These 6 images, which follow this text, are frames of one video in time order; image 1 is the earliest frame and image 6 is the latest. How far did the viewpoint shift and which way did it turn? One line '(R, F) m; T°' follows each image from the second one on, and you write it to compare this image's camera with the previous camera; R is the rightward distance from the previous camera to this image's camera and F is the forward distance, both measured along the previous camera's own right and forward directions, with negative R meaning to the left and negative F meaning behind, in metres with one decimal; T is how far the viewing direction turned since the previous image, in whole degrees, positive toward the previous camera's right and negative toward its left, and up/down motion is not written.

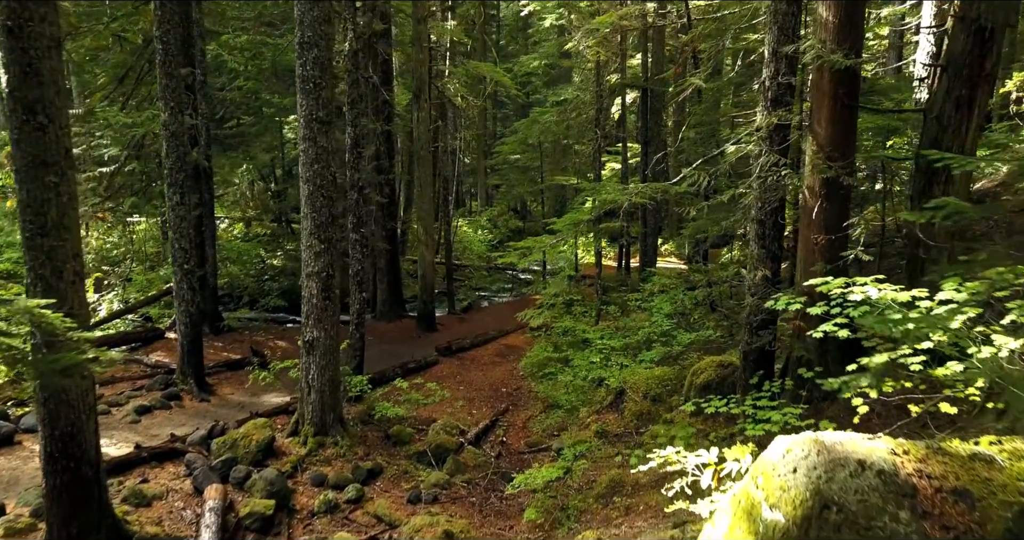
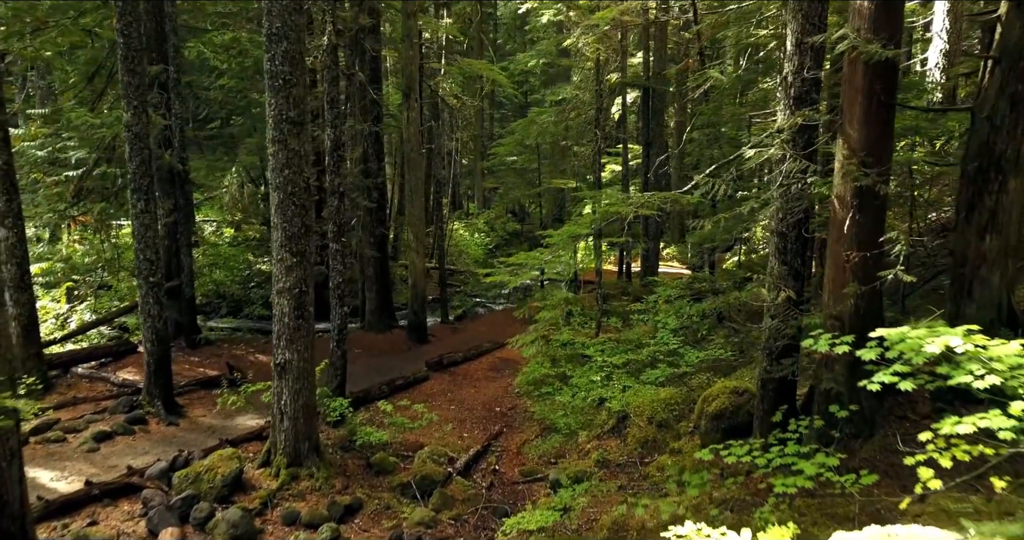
(+0.1, +0.8) m; 0°
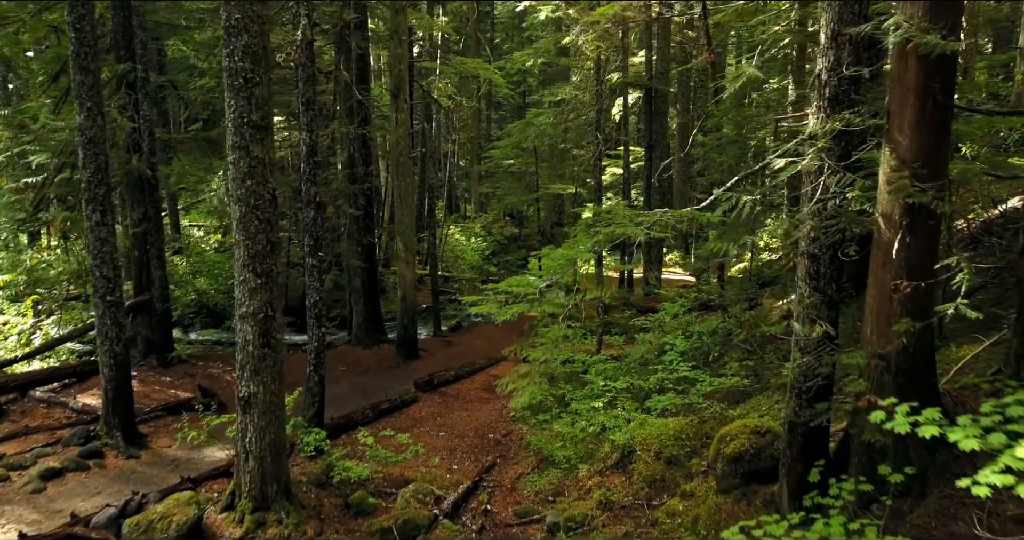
(+0.1, +0.8) m; 0°
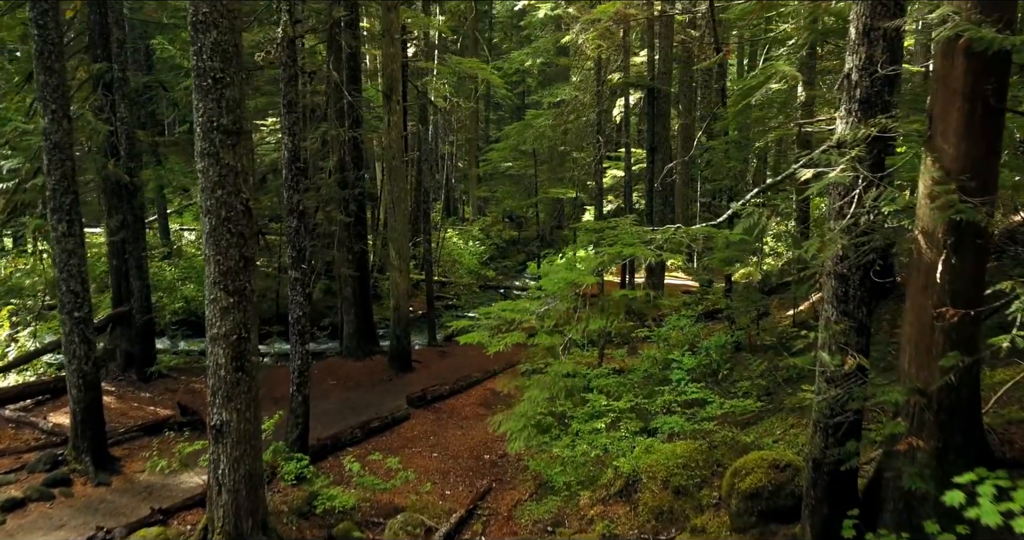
(+0.1, +0.5) m; 0°
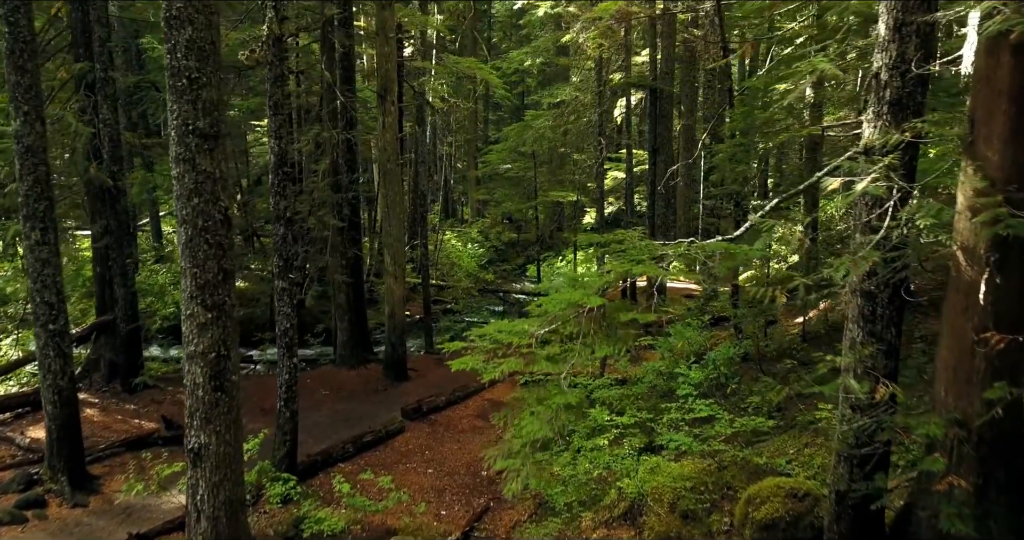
(0.0, +0.4) m; 0°
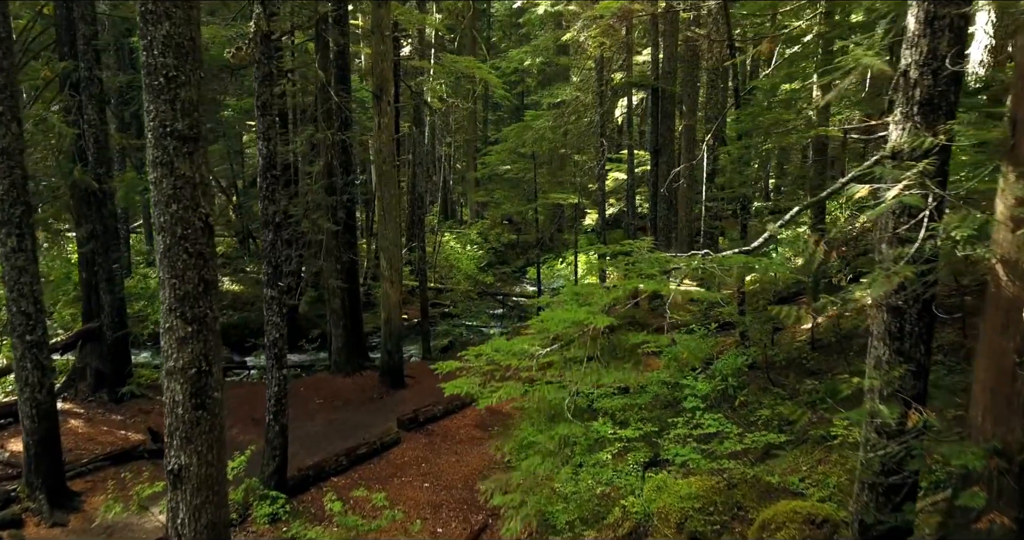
(0.0, +0.3) m; 0°
